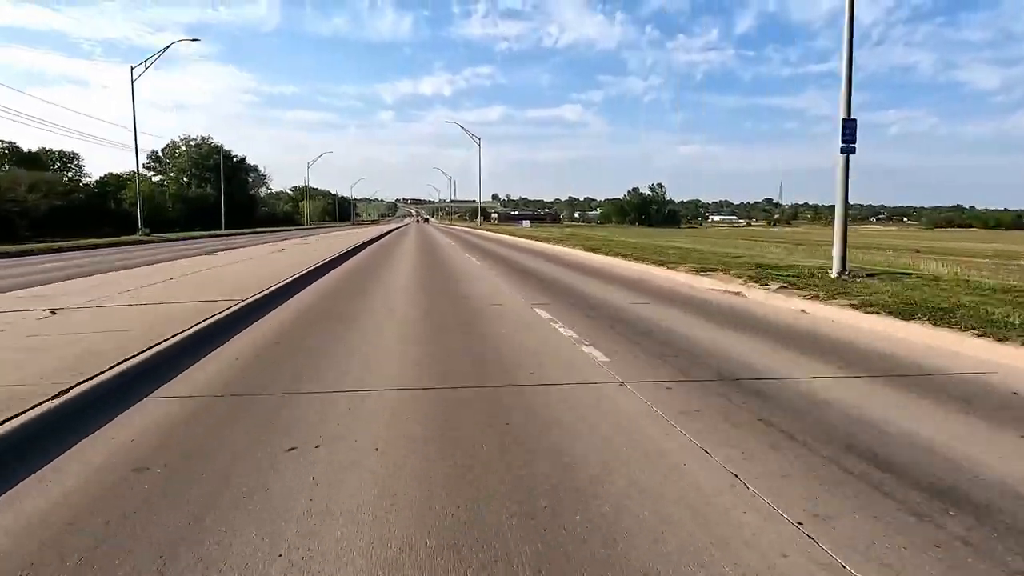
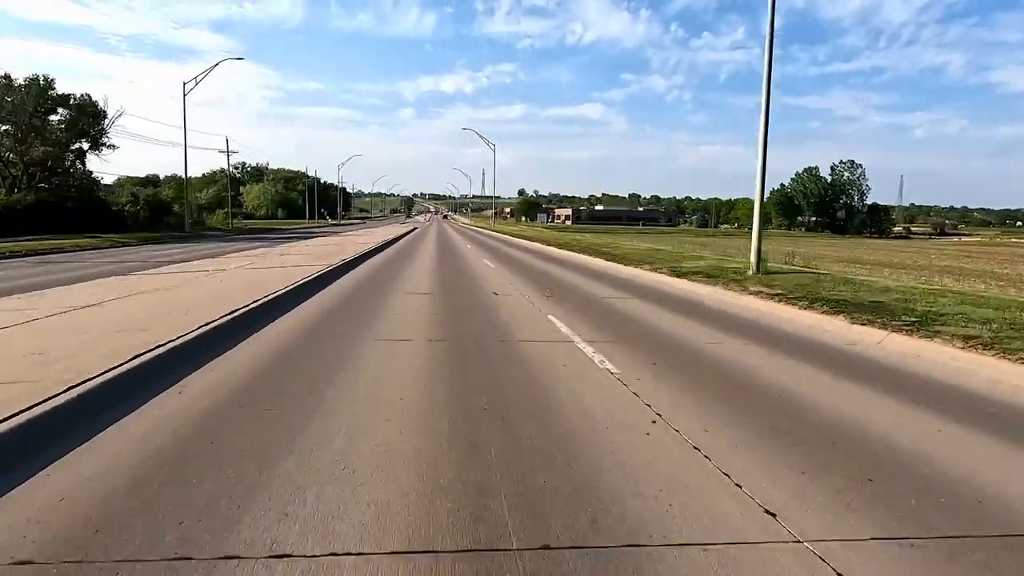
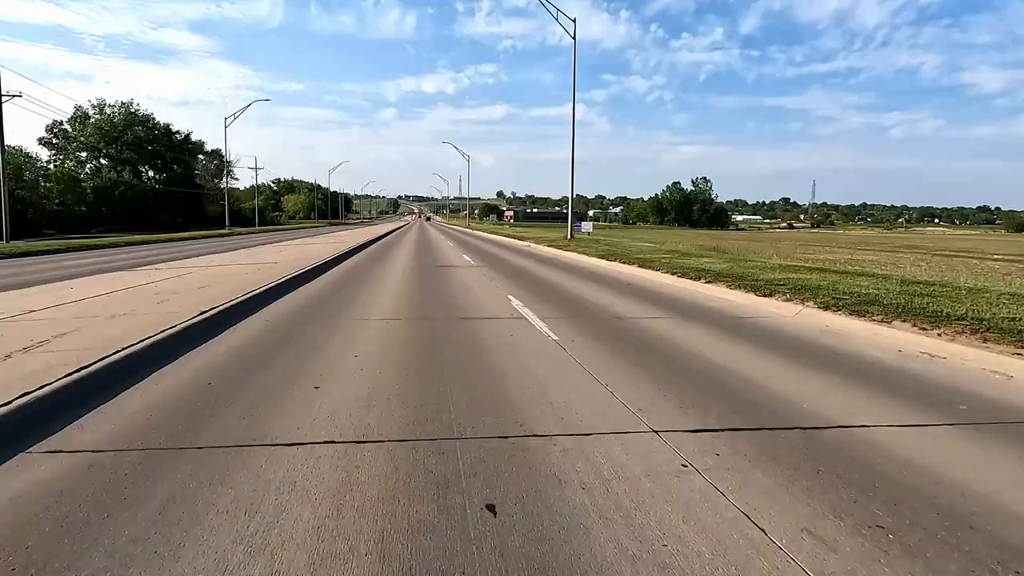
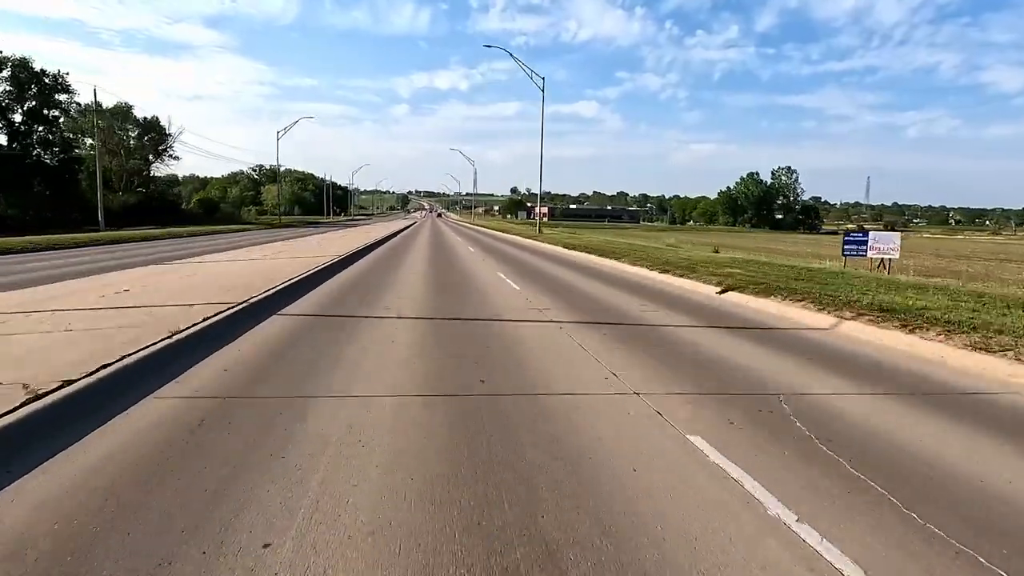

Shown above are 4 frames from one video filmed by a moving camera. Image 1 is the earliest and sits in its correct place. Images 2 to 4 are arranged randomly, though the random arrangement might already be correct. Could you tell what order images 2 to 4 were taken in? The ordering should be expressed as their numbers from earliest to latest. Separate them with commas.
3, 4, 2
